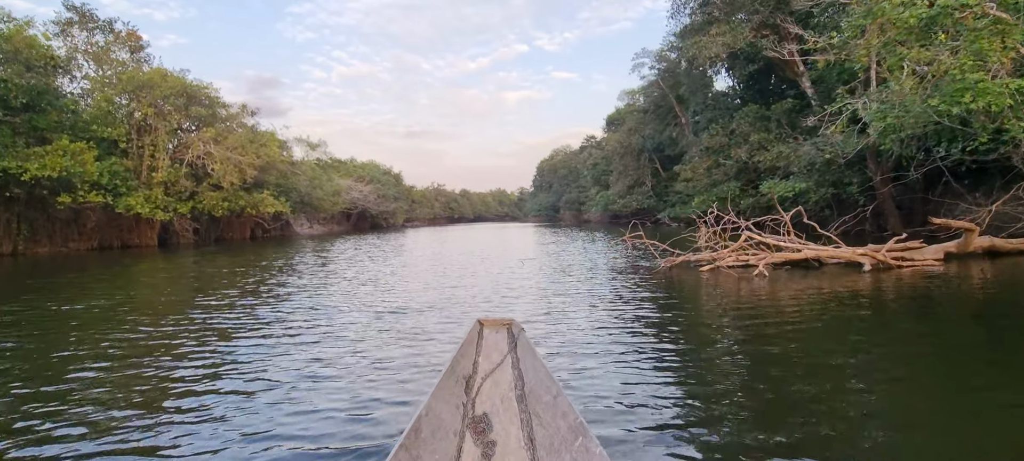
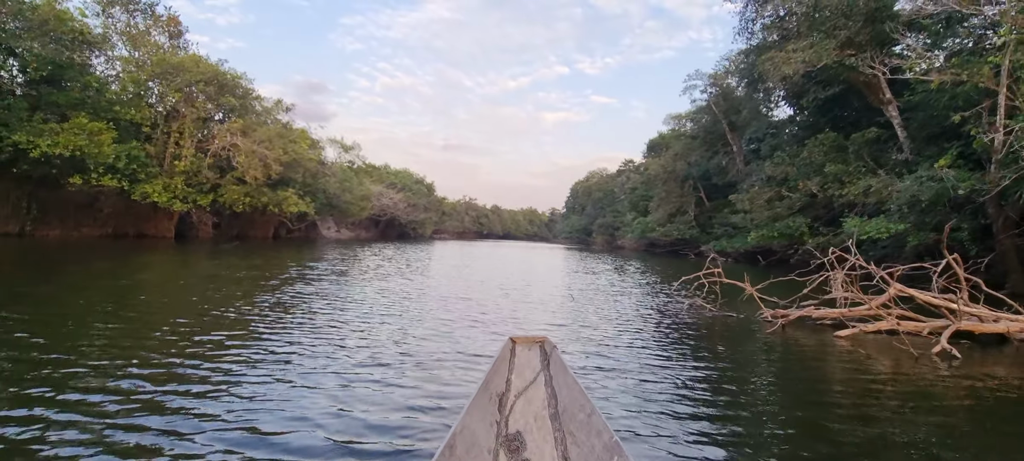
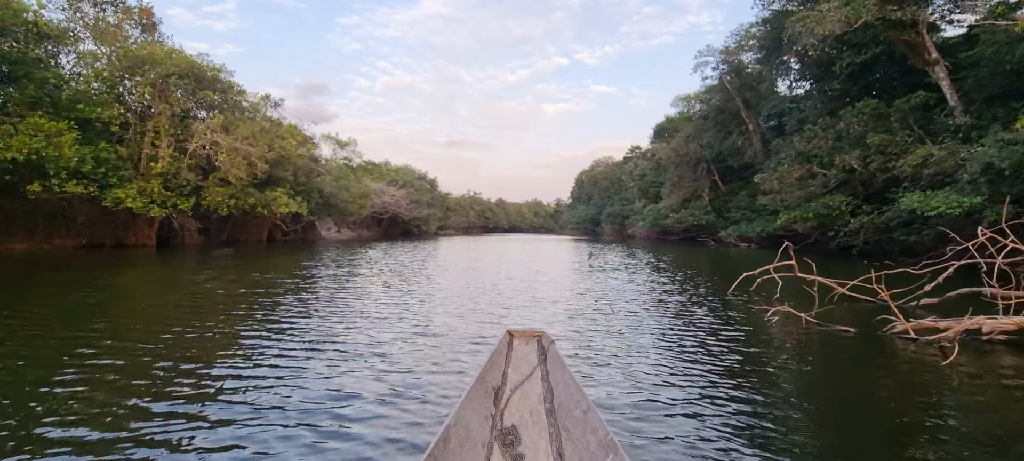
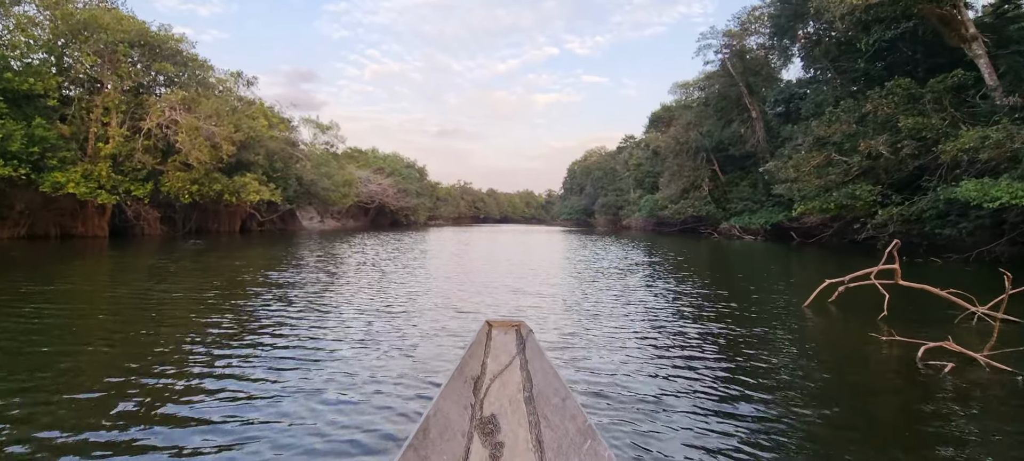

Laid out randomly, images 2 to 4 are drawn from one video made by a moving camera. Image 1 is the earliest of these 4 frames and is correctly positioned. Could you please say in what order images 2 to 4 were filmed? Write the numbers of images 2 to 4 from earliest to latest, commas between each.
2, 3, 4
